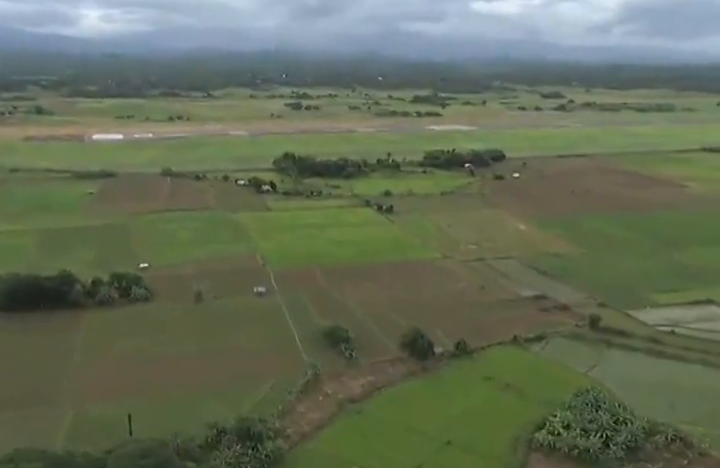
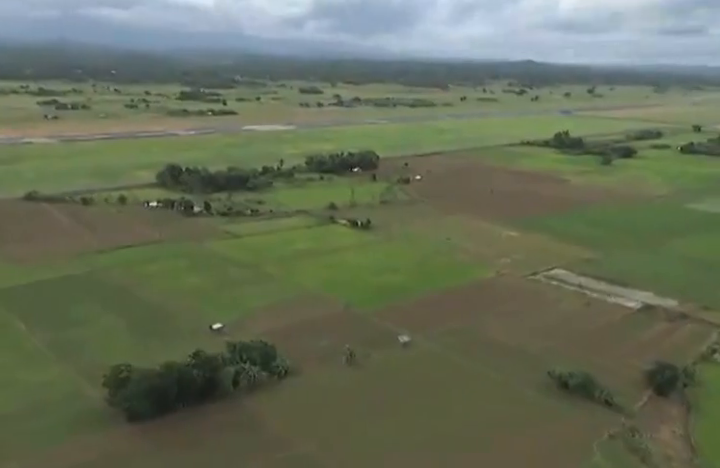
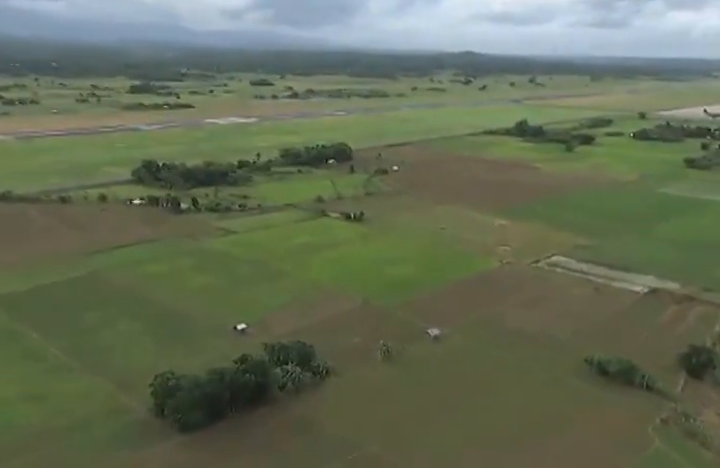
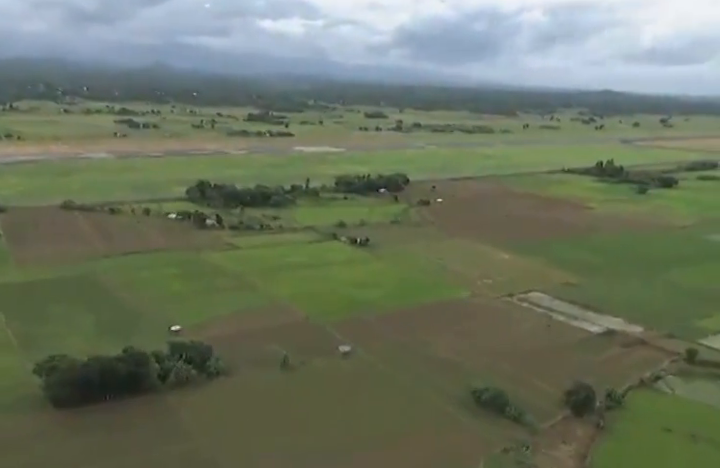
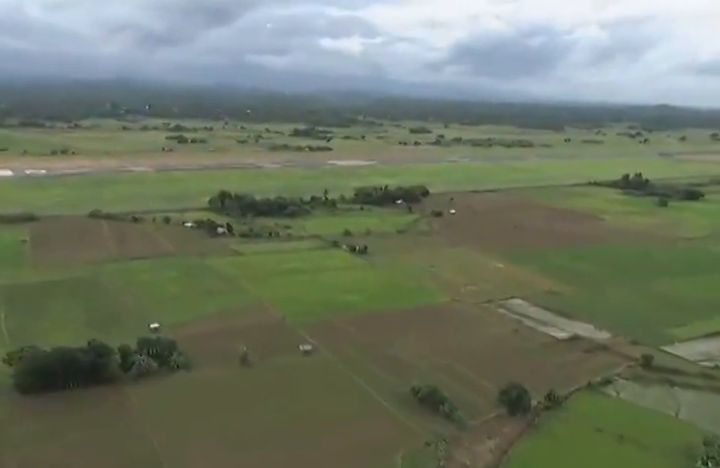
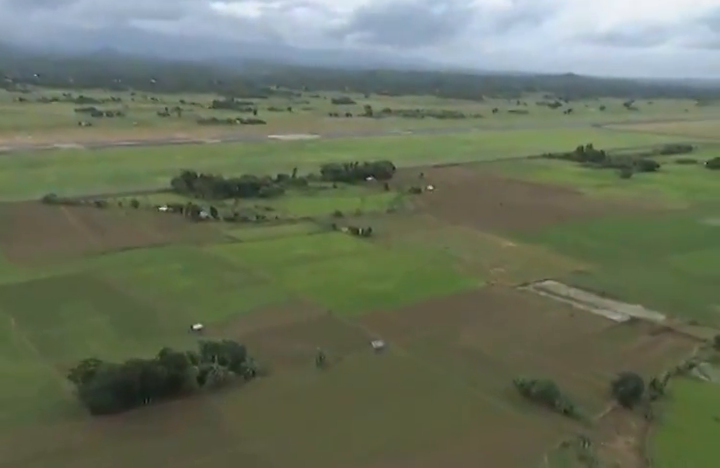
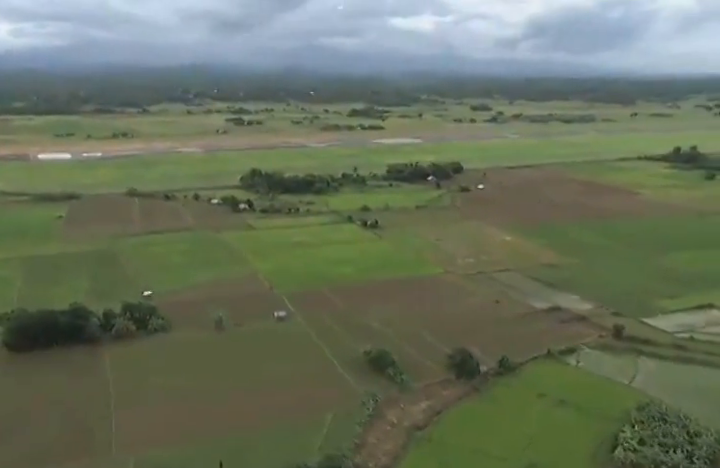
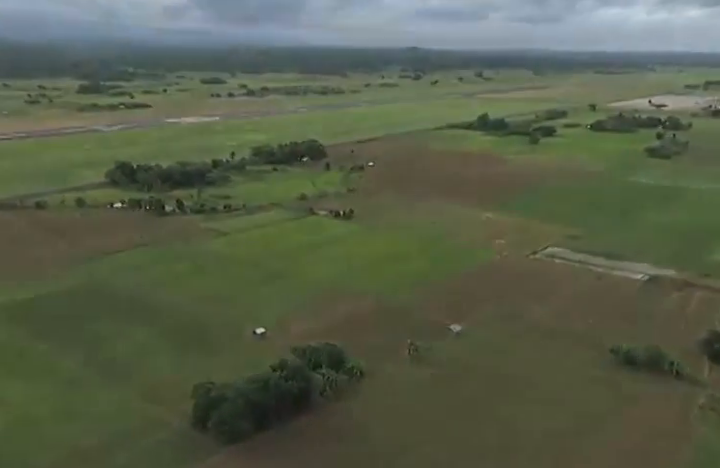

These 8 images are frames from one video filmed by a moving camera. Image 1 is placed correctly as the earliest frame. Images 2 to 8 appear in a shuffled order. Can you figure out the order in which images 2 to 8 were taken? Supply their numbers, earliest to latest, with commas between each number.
7, 5, 4, 6, 2, 3, 8
